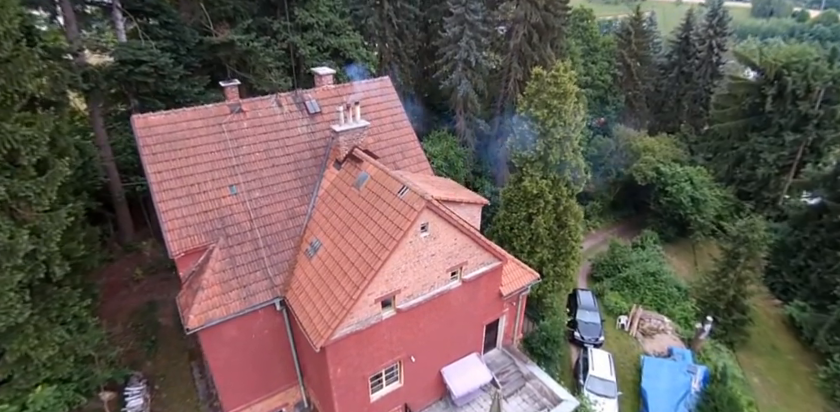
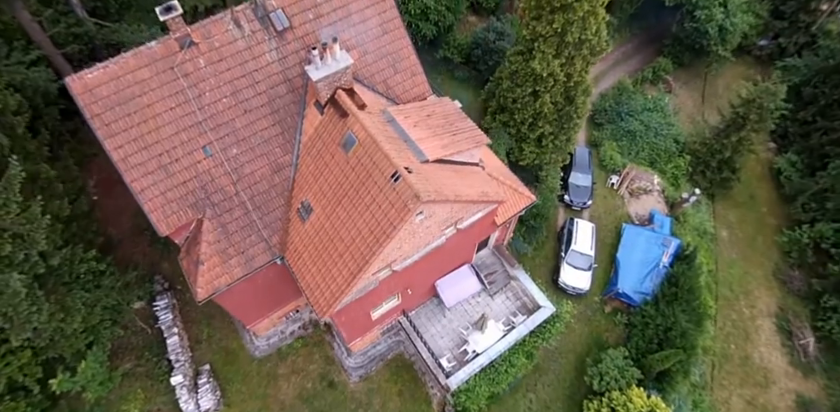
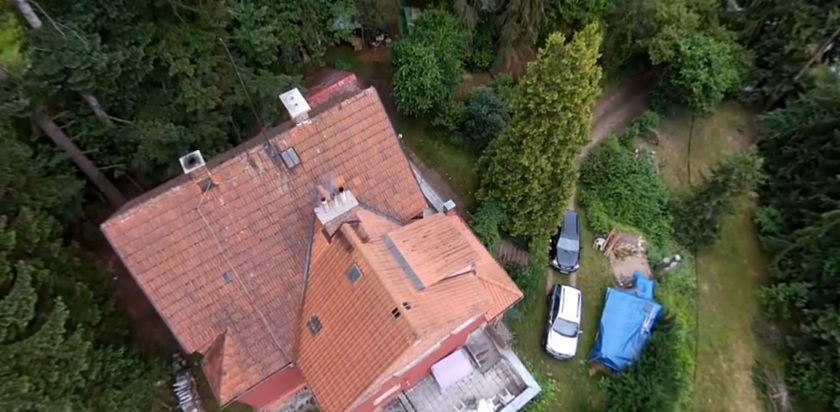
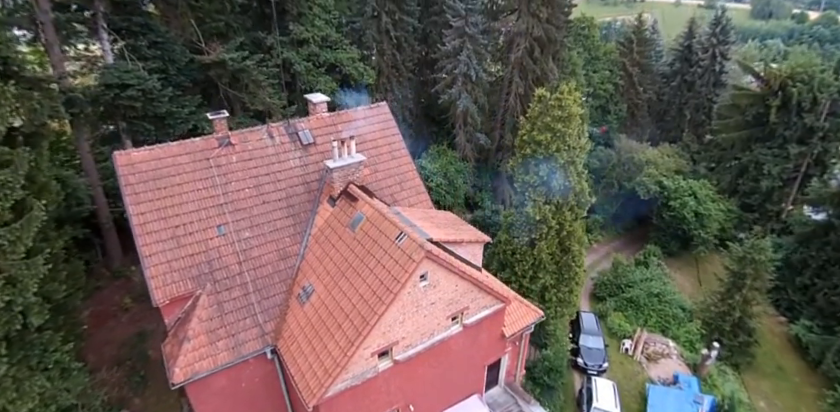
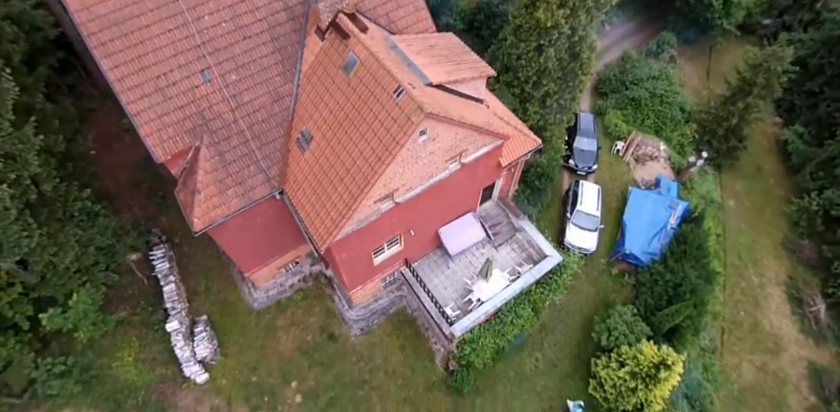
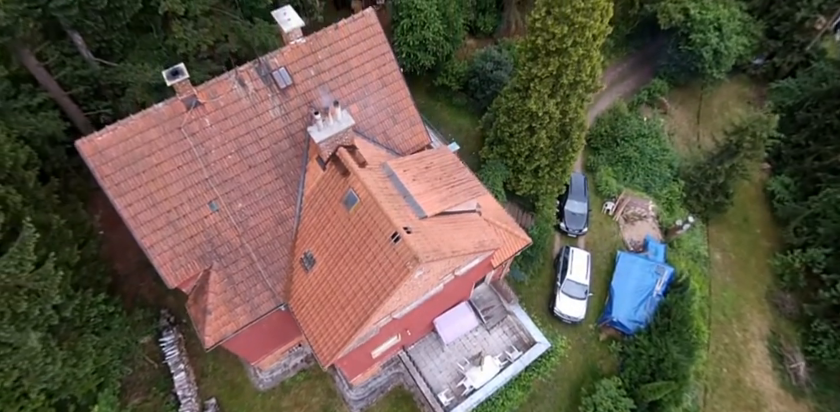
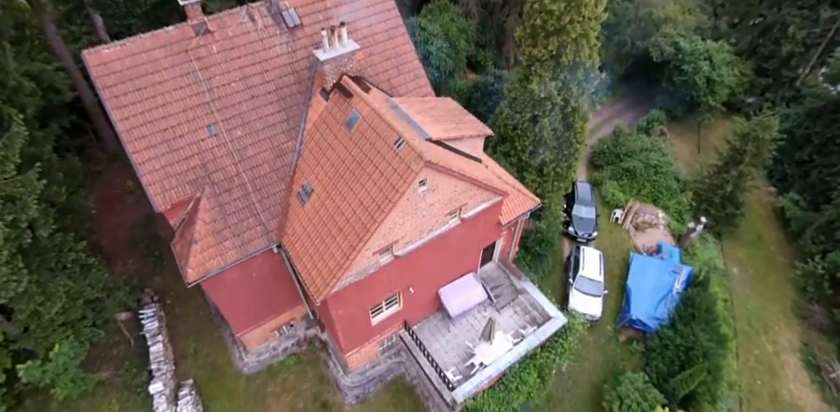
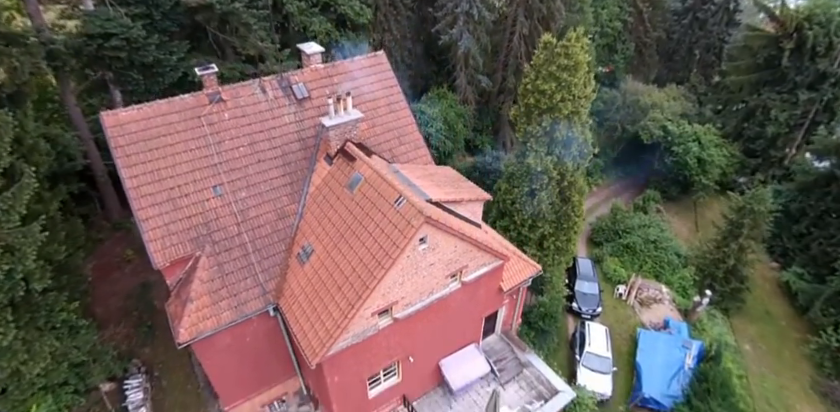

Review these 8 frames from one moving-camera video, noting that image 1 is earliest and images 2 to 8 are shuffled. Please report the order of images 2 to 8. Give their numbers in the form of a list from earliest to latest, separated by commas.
4, 8, 7, 5, 2, 6, 3
